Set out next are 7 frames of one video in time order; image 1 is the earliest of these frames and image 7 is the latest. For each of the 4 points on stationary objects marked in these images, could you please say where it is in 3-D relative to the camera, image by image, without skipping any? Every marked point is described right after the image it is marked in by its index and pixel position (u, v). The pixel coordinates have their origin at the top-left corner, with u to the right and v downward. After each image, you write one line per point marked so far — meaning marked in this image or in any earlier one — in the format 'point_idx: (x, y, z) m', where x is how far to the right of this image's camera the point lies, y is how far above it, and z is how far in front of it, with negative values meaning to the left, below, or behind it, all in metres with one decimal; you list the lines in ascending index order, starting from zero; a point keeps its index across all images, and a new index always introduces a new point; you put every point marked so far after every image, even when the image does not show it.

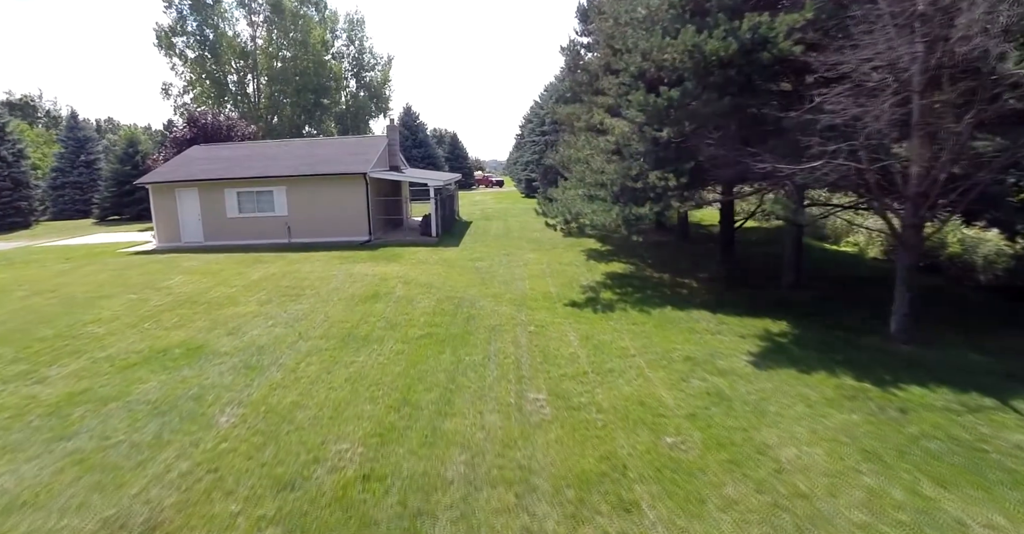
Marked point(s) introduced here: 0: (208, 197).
0: (-10.4, +2.5, +16.1) m
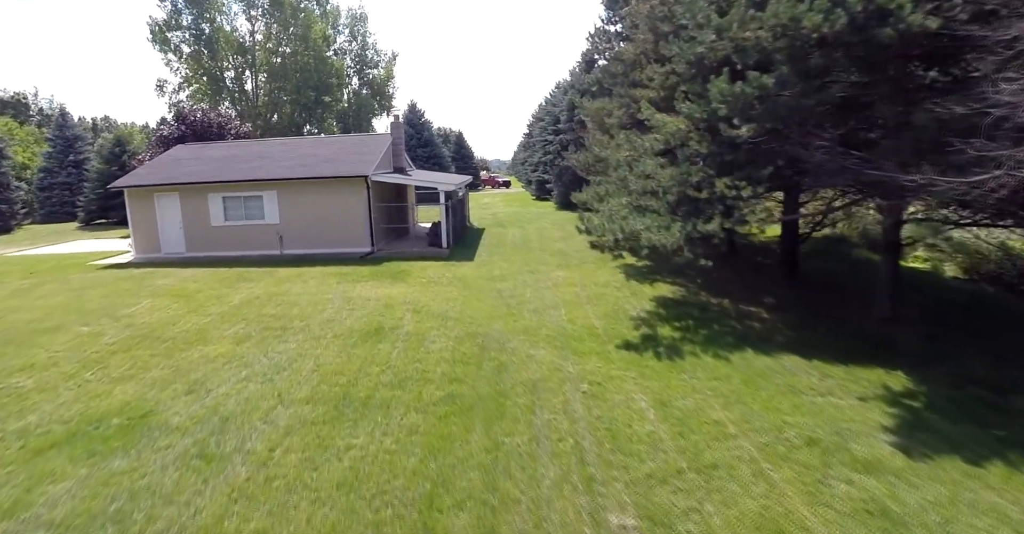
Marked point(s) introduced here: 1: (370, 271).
0: (-9.7, +2.0, +14.1) m
1: (-3.8, -0.1, +12.2) m
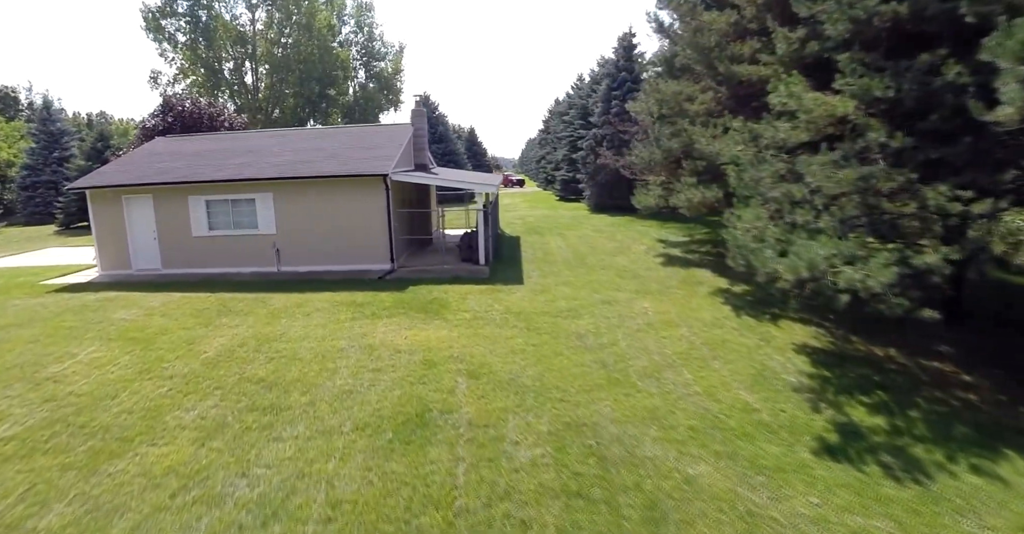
0: (-8.3, +1.5, +11.2) m
1: (-2.4, -0.6, +9.2) m
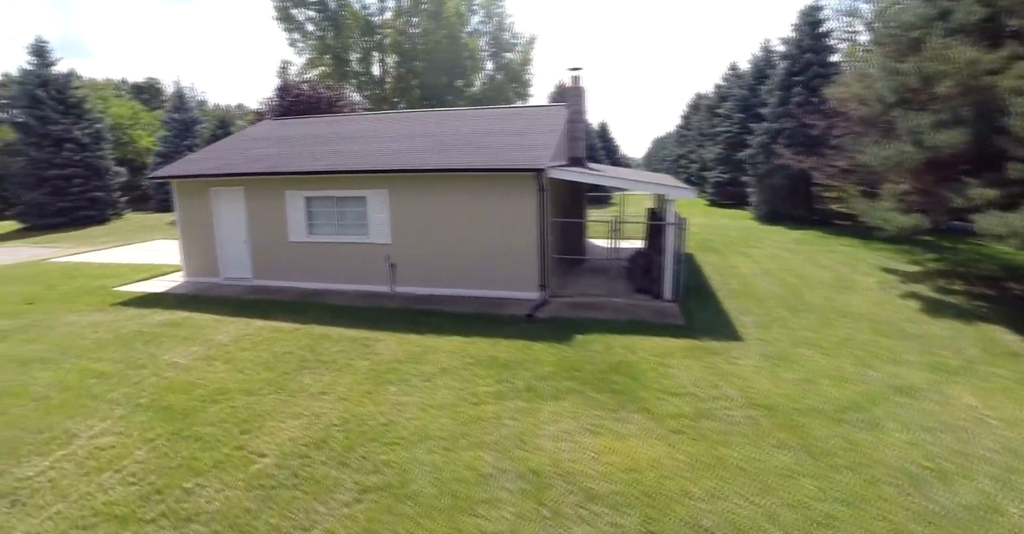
0: (-4.8, +1.3, +9.1) m
1: (+0.5, -1.1, +5.9) m
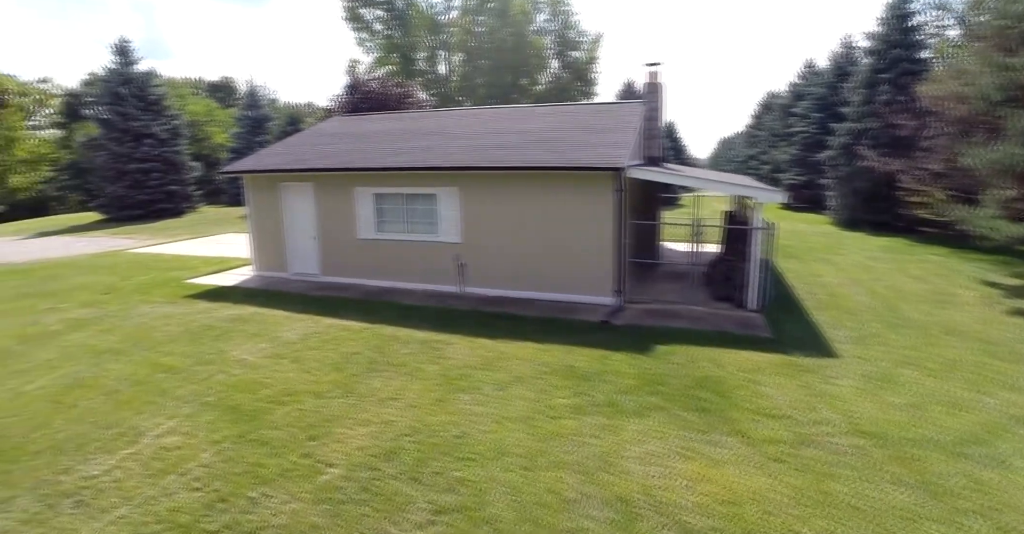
0: (-3.6, +1.3, +9.1) m
1: (+1.3, -1.2, +5.4) m
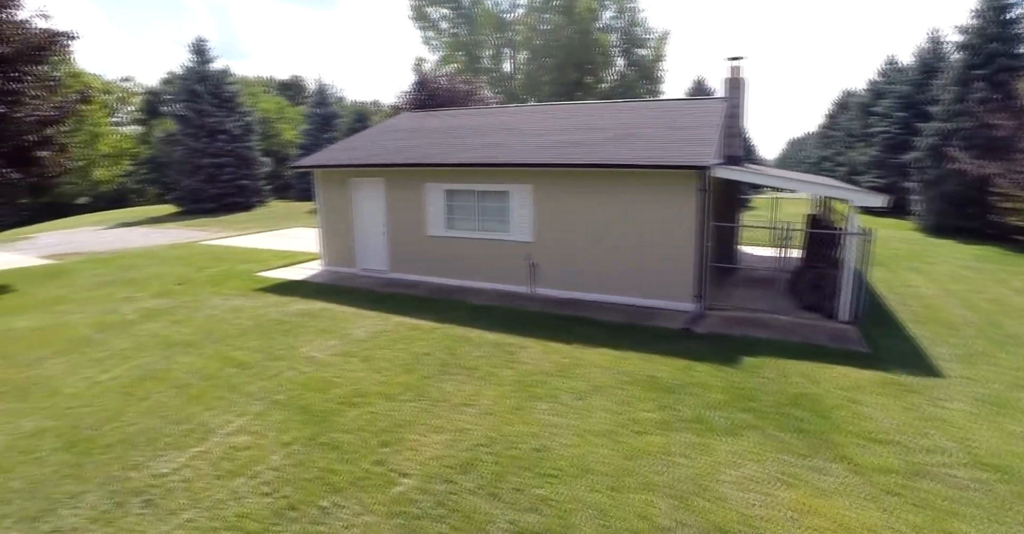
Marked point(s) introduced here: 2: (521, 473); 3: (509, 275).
0: (-2.4, +1.3, +9.0) m
1: (+2.1, -1.2, +4.9) m
2: (+0.1, -1.4, +3.2) m
3: (-0.3, -0.2, +8.3) m
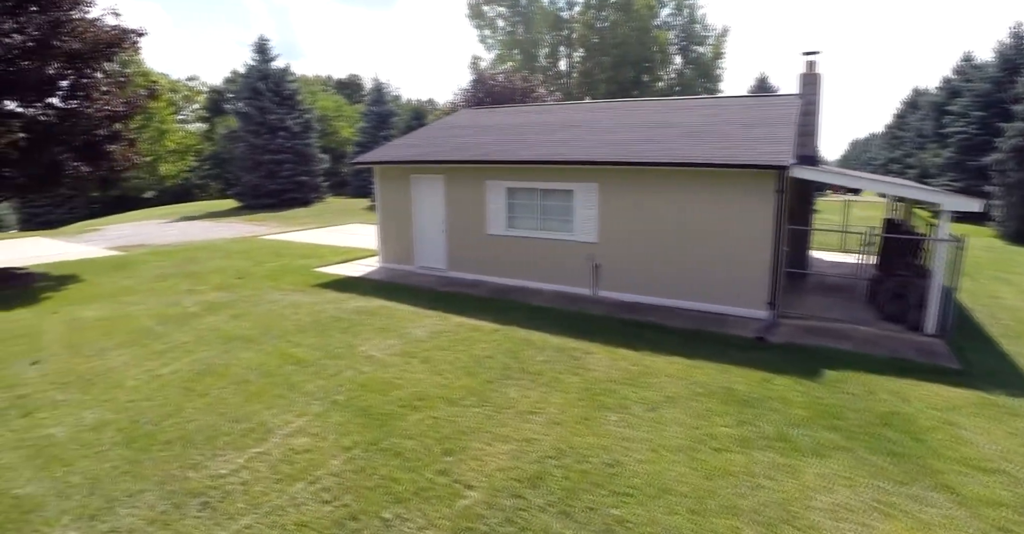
0: (-1.5, +1.3, +8.9) m
1: (+2.7, -1.2, +4.5) m
2: (+0.5, -1.4, +2.9) m
3: (+0.5, -0.2, +8.0) m
